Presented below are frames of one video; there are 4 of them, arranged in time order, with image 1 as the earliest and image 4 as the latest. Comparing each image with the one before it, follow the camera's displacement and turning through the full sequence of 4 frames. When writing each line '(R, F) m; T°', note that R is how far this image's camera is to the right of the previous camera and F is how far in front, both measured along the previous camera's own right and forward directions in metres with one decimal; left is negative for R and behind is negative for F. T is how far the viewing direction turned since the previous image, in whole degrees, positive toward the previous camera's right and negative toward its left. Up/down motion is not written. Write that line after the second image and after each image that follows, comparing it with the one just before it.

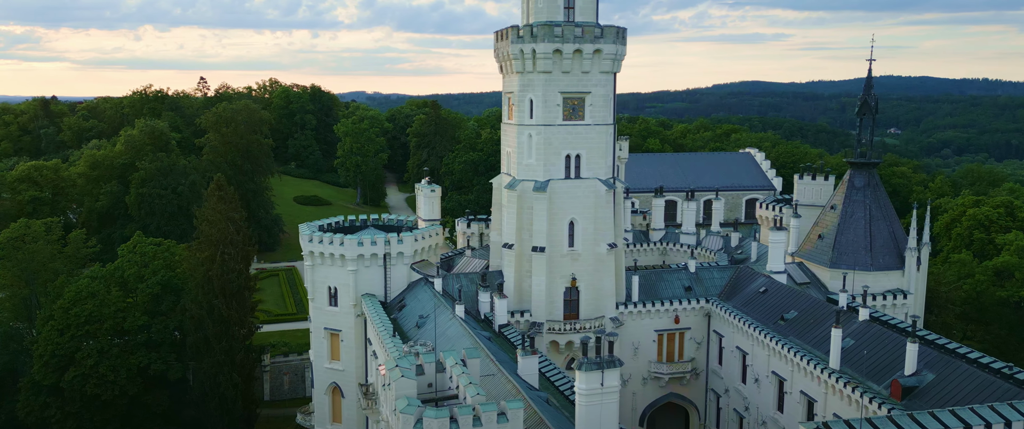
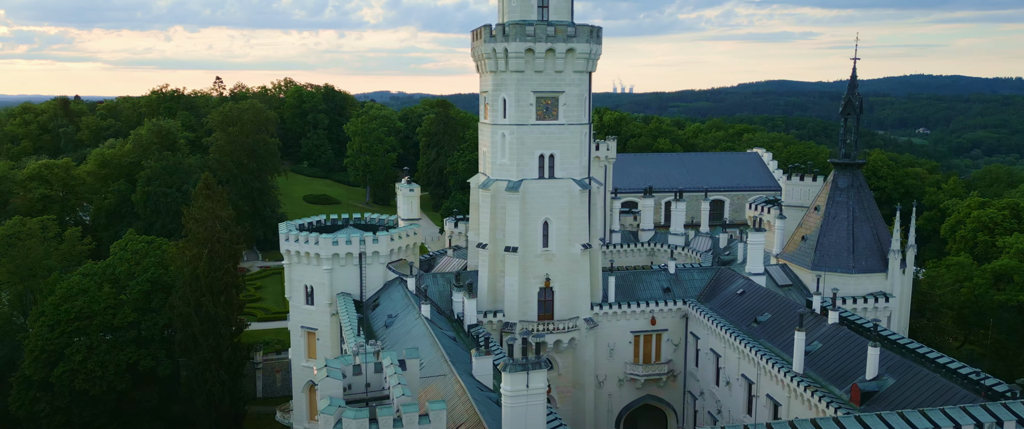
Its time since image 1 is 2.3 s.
(+2.1, +0.1) m; -2°
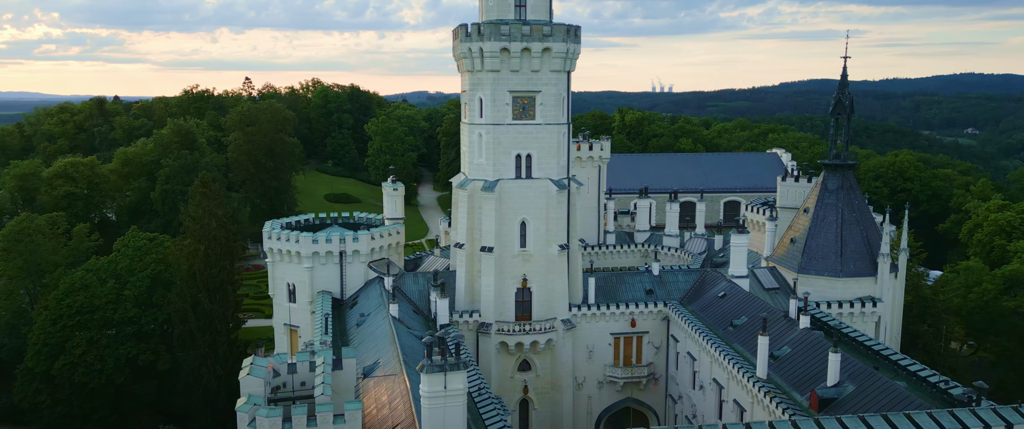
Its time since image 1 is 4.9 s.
(+2.6, +0.2) m; -3°
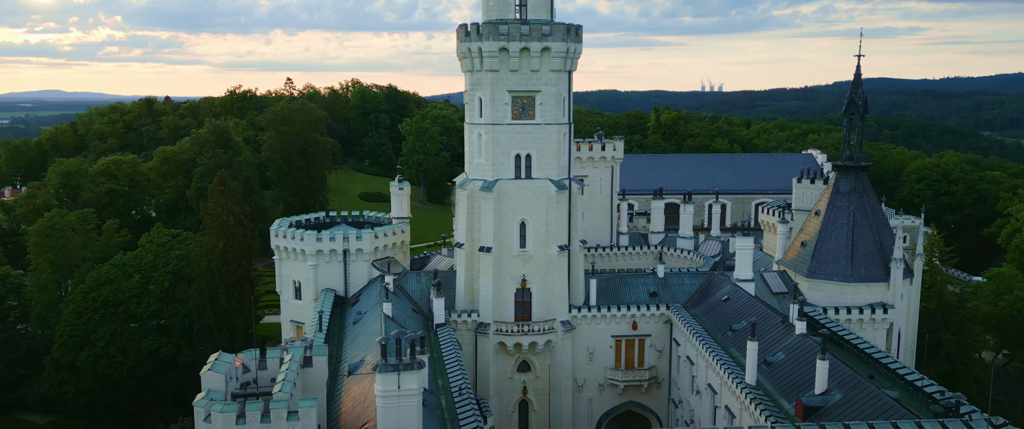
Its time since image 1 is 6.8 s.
(+2.0, +0.2) m; -4°
